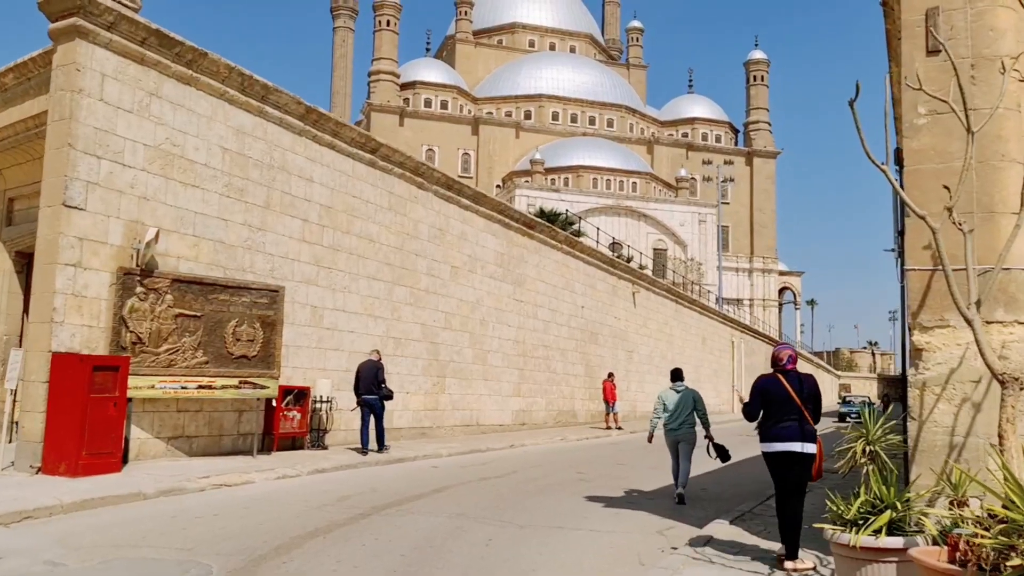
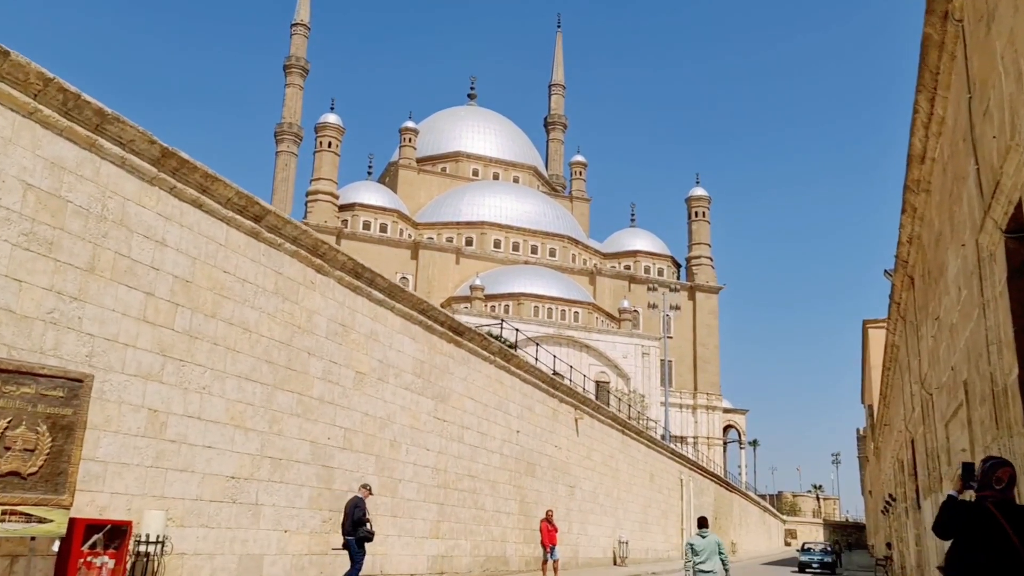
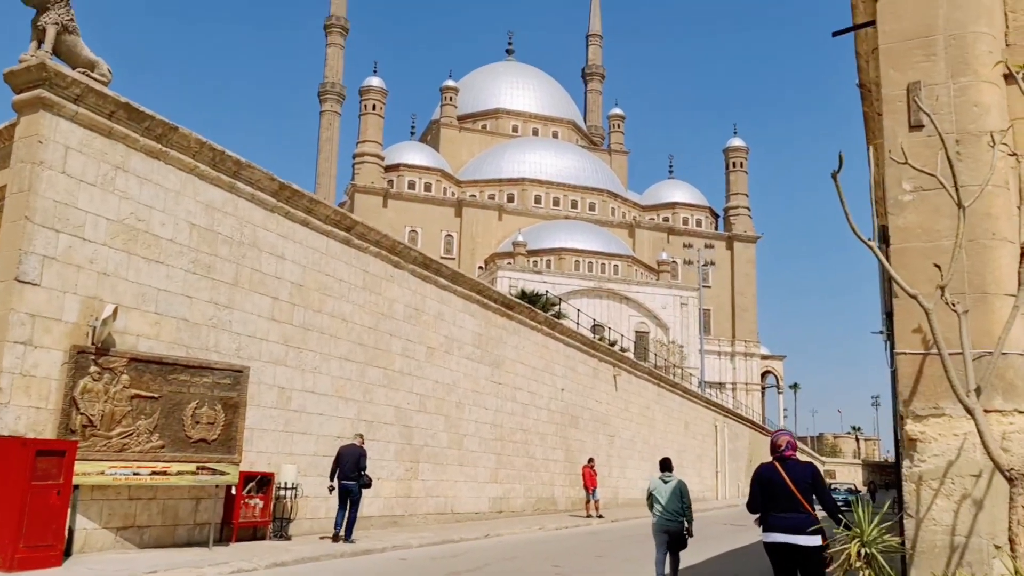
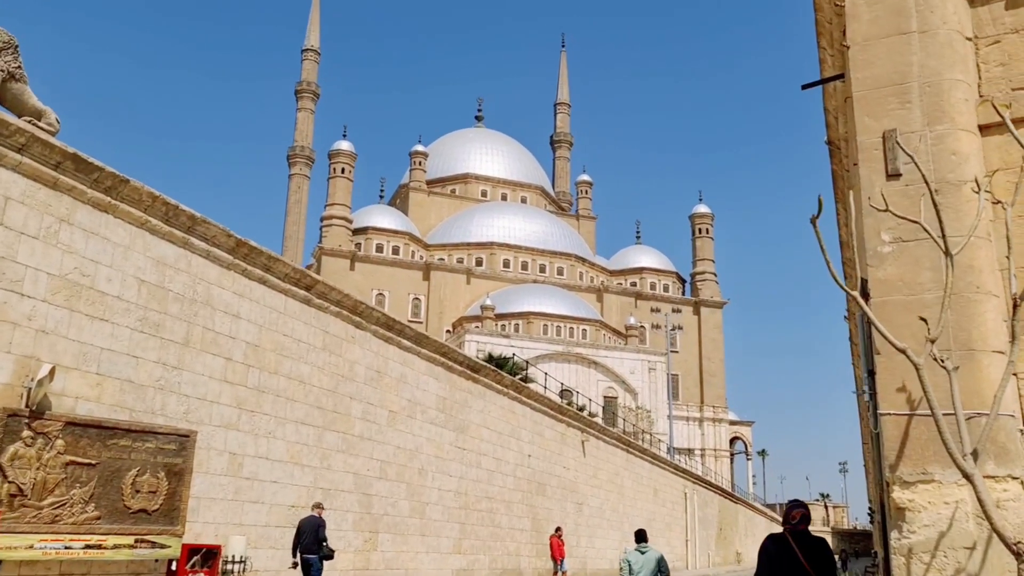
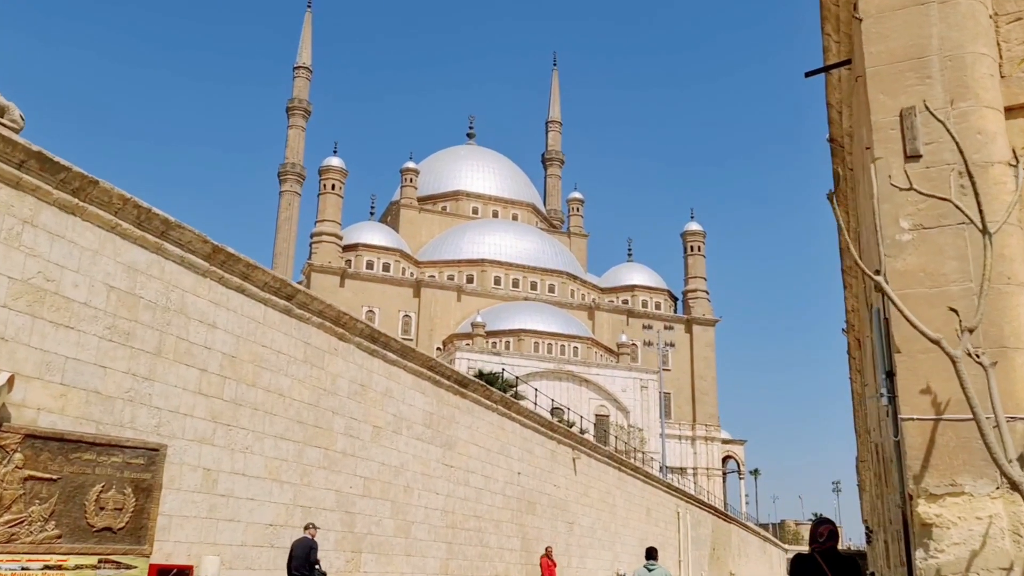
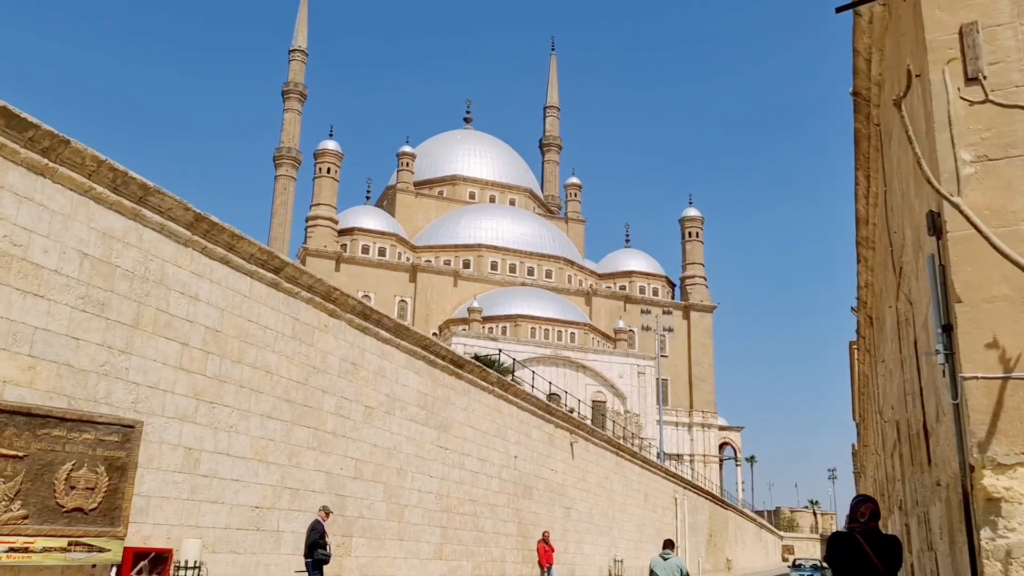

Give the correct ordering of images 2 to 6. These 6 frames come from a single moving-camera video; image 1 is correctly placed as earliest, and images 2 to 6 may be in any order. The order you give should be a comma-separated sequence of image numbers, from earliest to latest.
3, 4, 5, 6, 2
